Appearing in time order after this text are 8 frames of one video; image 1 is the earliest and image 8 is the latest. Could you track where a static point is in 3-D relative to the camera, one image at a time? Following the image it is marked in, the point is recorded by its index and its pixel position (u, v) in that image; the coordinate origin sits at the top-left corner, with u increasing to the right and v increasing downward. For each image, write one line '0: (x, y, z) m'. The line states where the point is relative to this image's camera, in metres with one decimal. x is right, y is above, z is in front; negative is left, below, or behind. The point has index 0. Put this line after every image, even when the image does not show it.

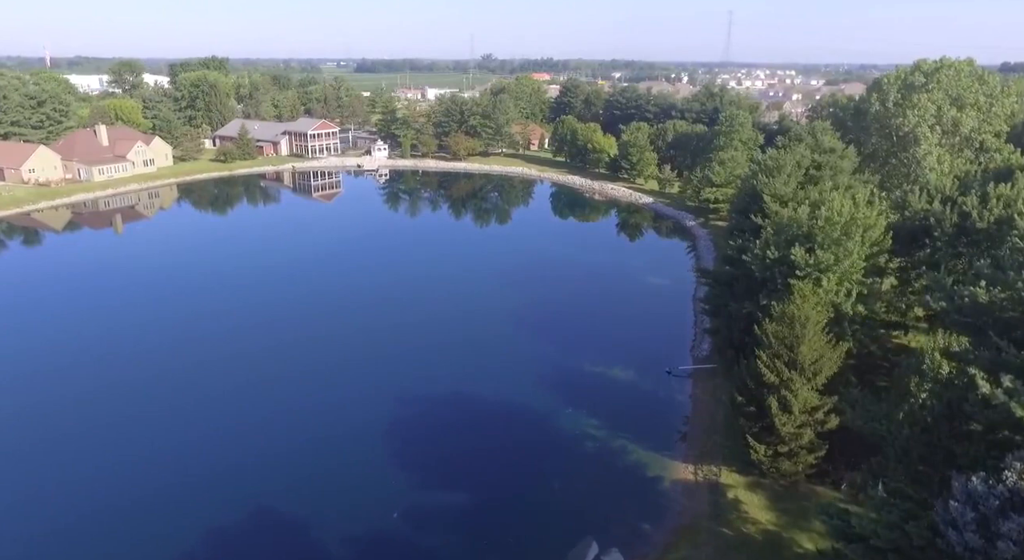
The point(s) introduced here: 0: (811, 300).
0: (+6.9, -0.5, +16.5) m
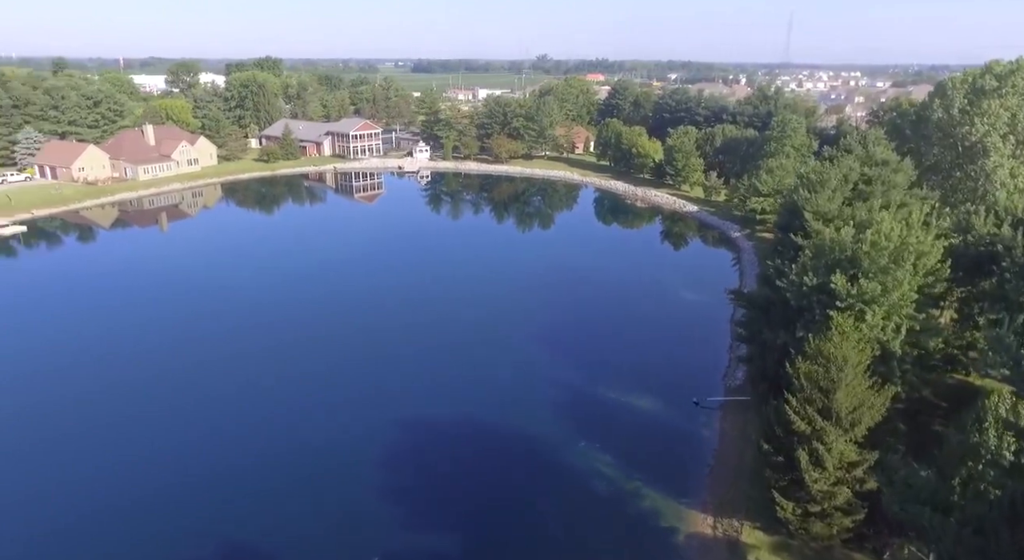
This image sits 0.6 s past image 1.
0: (+6.8, -1.2, +14.4) m
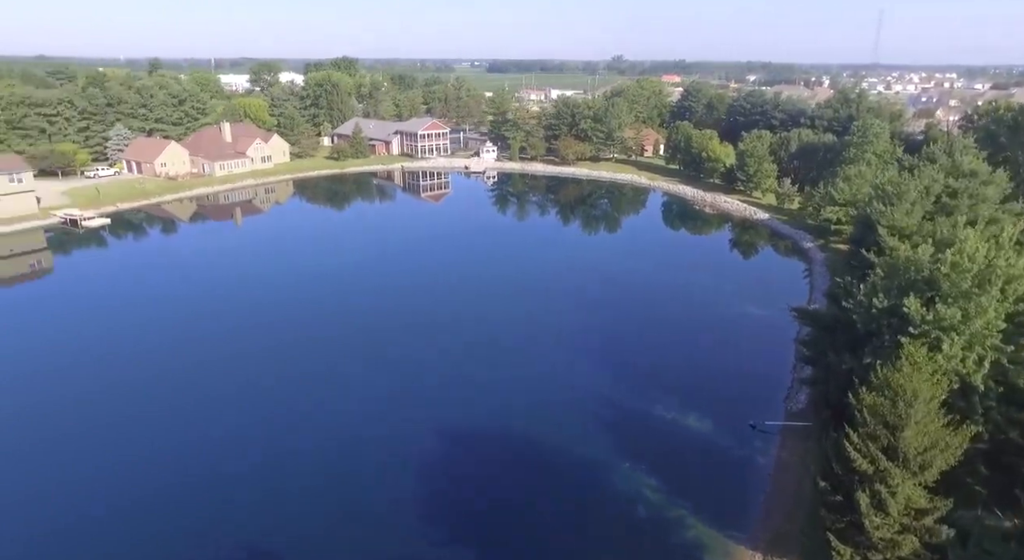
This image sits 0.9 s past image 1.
0: (+7.5, -1.6, +13.0) m
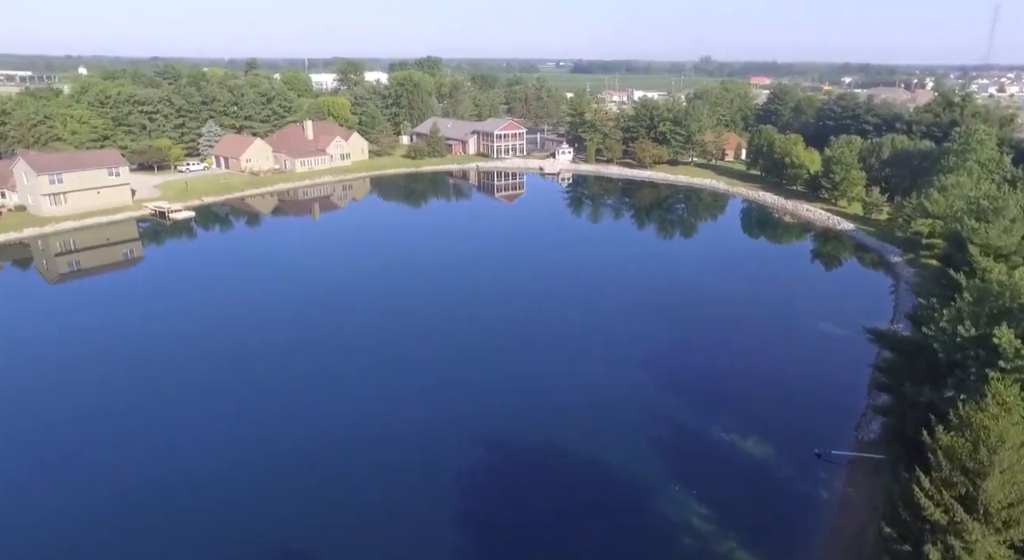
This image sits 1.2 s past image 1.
0: (+8.1, -2.1, +11.6) m
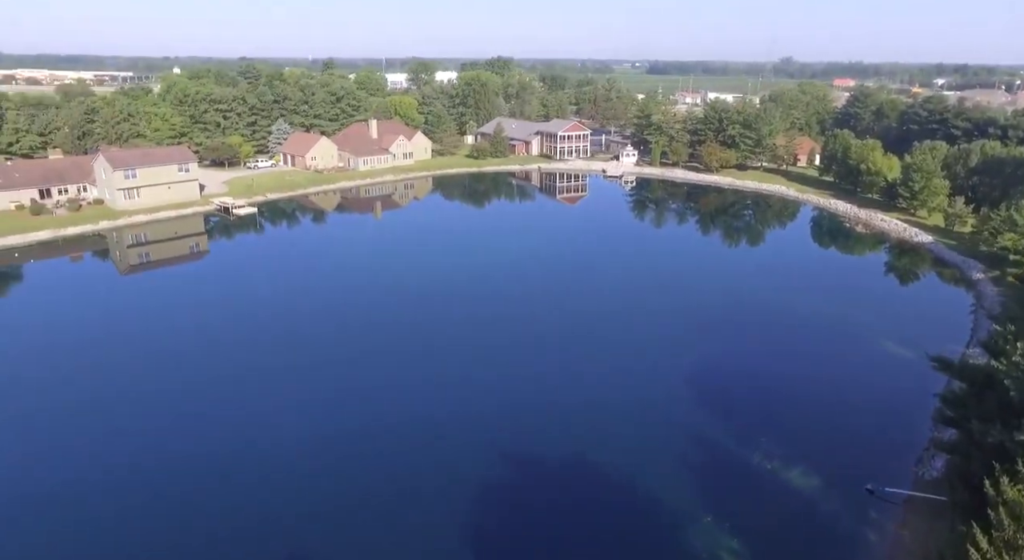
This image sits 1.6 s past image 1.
0: (+8.0, -2.6, +10.0) m
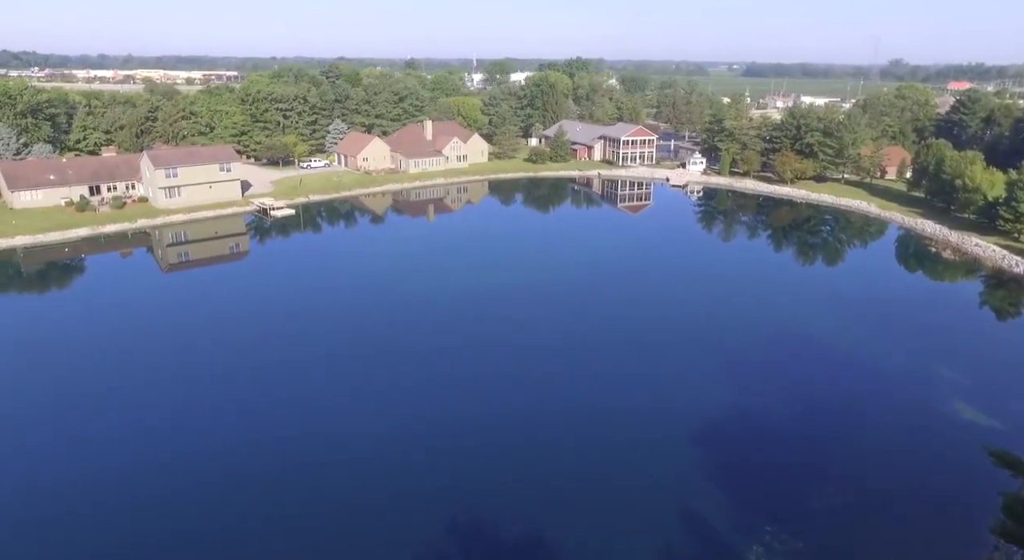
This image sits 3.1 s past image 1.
0: (+5.7, -3.7, +6.0) m
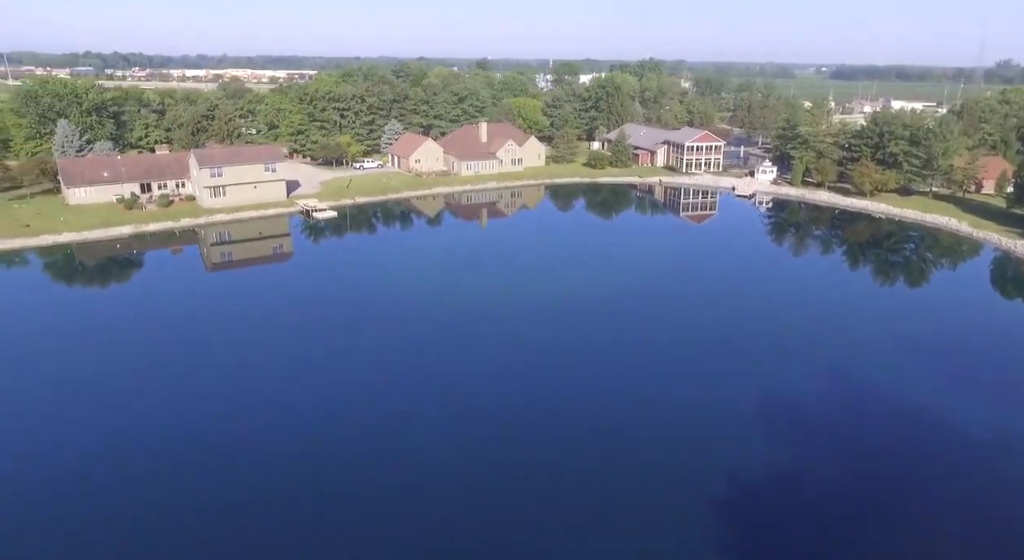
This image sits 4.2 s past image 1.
0: (+4.1, -4.5, +3.0) m
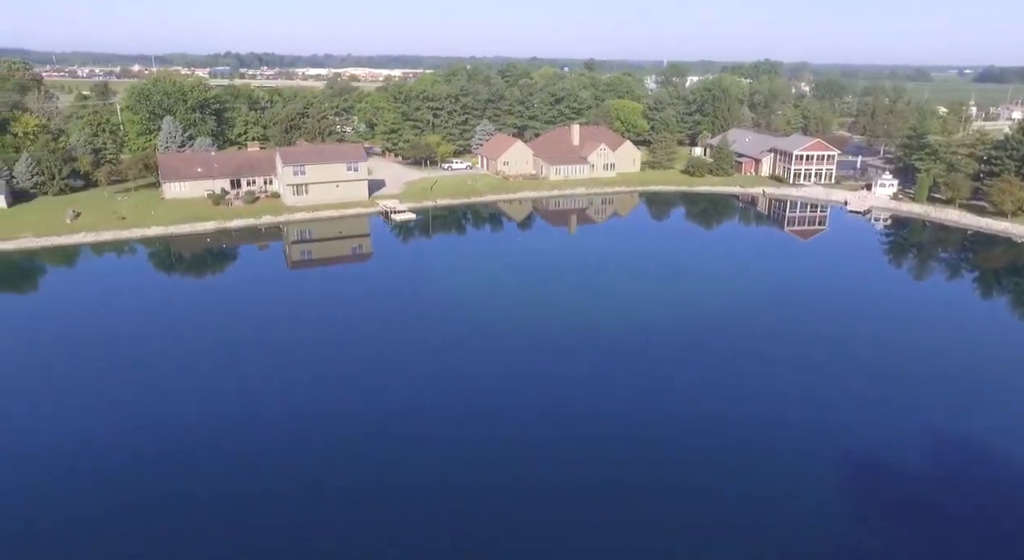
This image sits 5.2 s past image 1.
0: (+2.4, -5.3, +0.1) m
